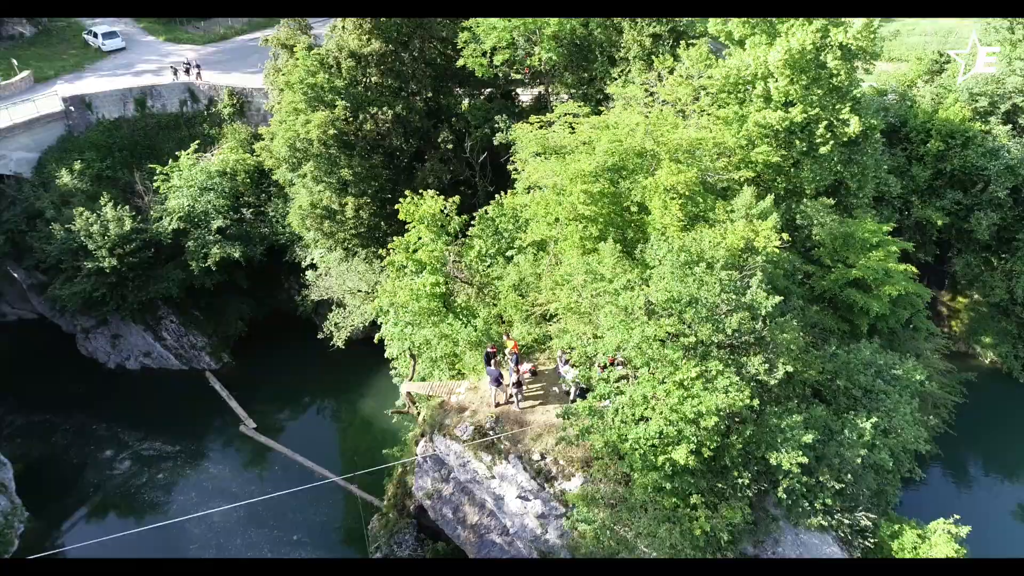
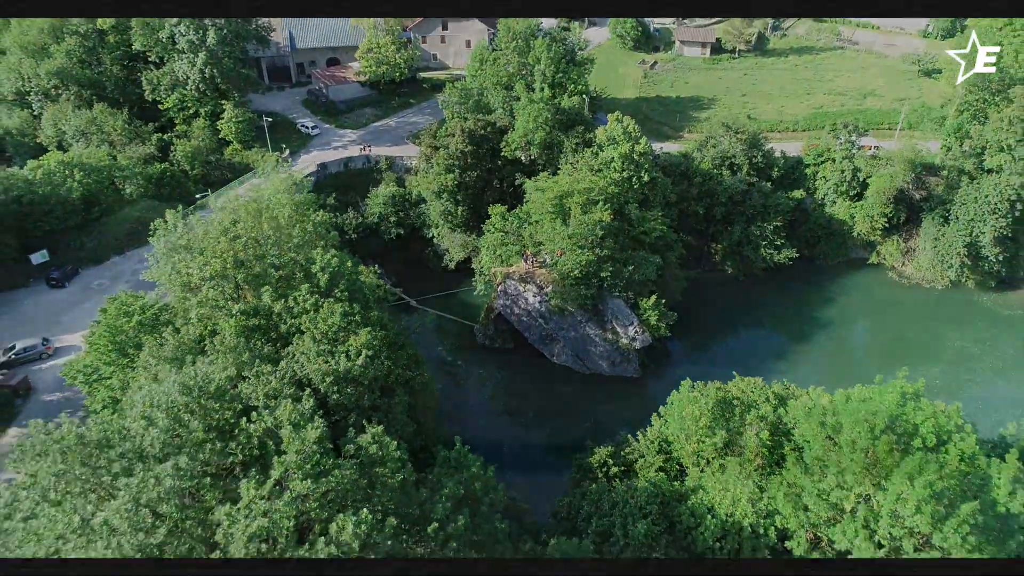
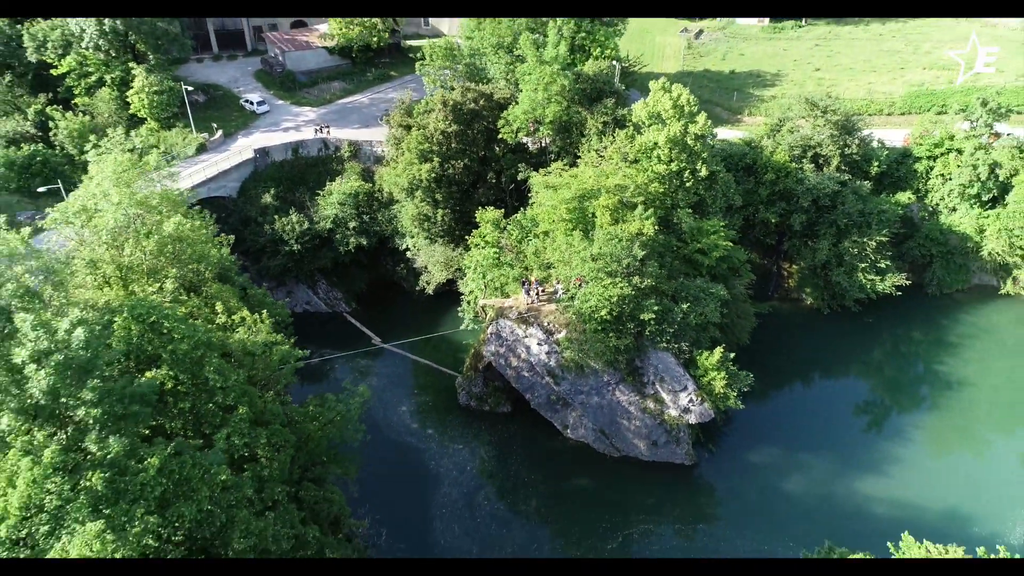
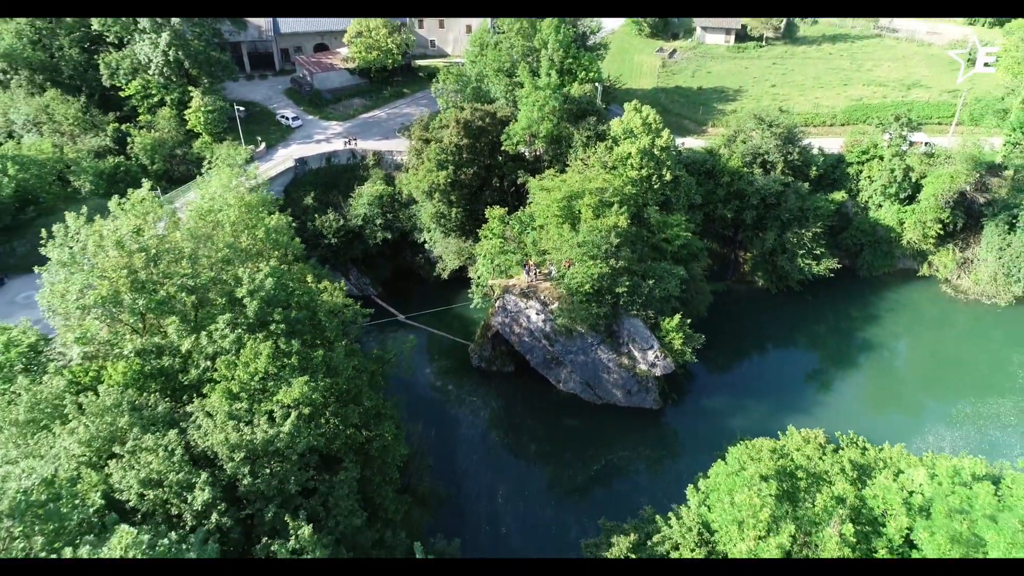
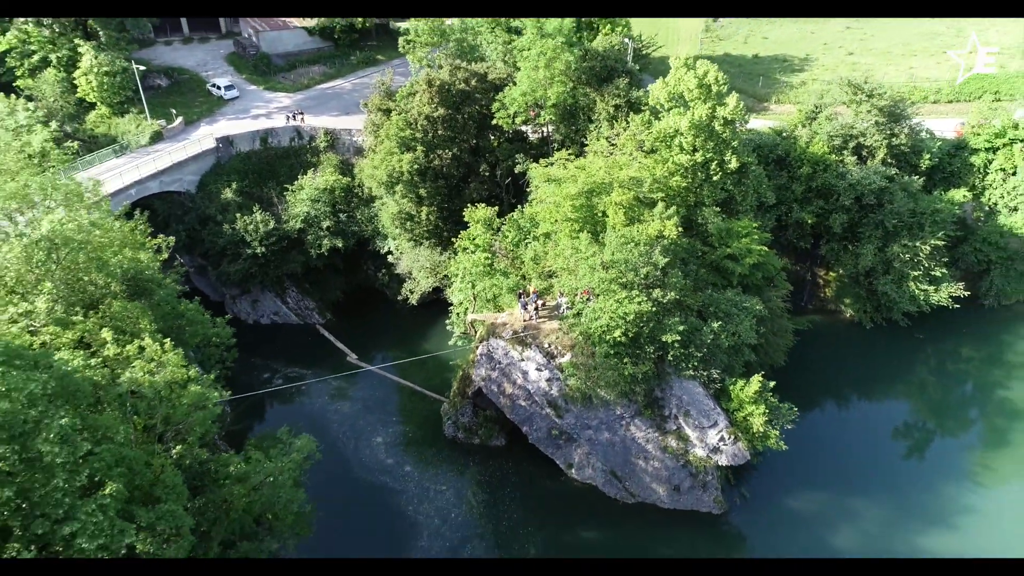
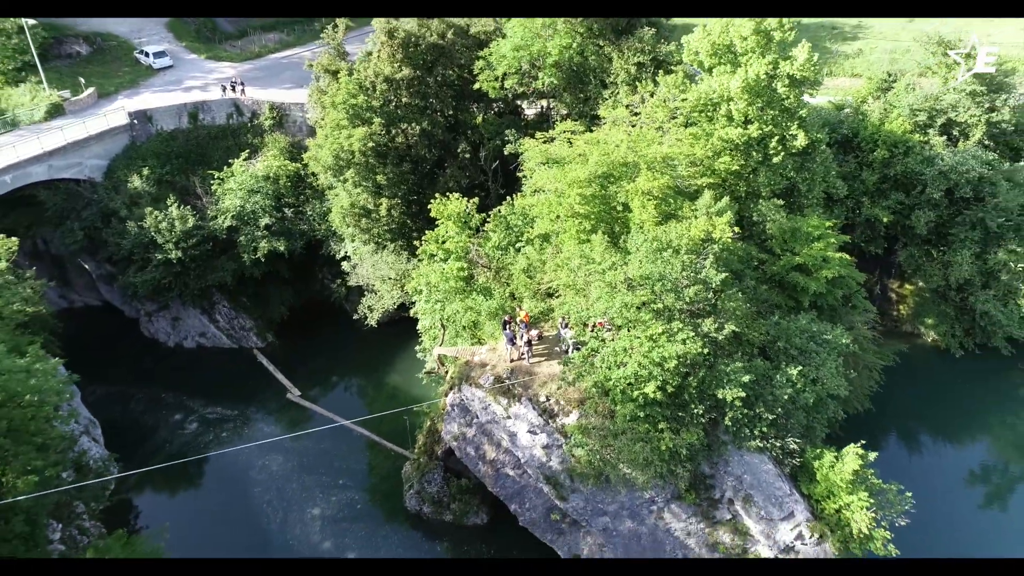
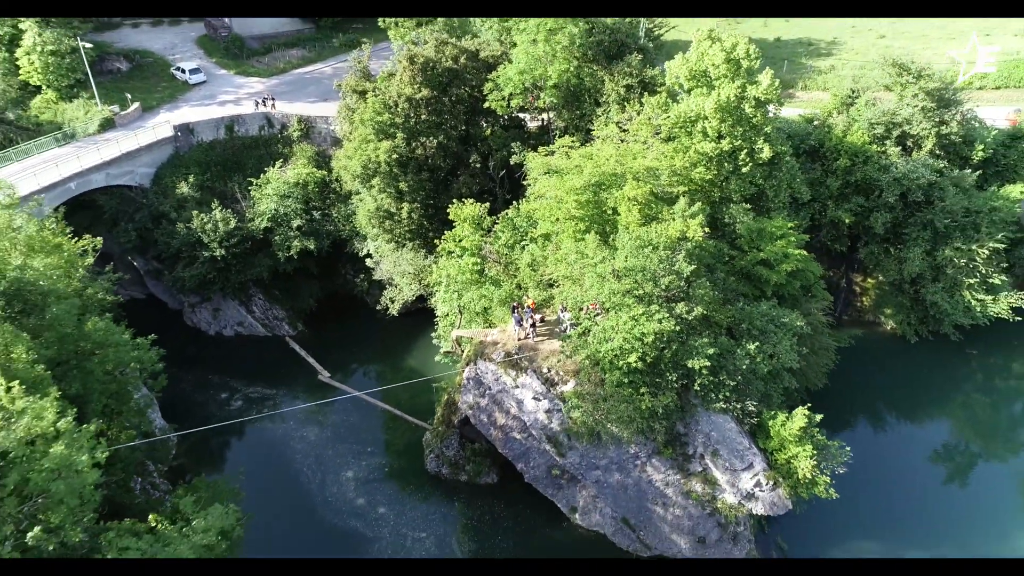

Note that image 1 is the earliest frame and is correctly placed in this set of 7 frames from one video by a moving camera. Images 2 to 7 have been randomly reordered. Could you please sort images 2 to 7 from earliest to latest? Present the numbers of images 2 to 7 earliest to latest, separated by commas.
6, 7, 5, 3, 4, 2
